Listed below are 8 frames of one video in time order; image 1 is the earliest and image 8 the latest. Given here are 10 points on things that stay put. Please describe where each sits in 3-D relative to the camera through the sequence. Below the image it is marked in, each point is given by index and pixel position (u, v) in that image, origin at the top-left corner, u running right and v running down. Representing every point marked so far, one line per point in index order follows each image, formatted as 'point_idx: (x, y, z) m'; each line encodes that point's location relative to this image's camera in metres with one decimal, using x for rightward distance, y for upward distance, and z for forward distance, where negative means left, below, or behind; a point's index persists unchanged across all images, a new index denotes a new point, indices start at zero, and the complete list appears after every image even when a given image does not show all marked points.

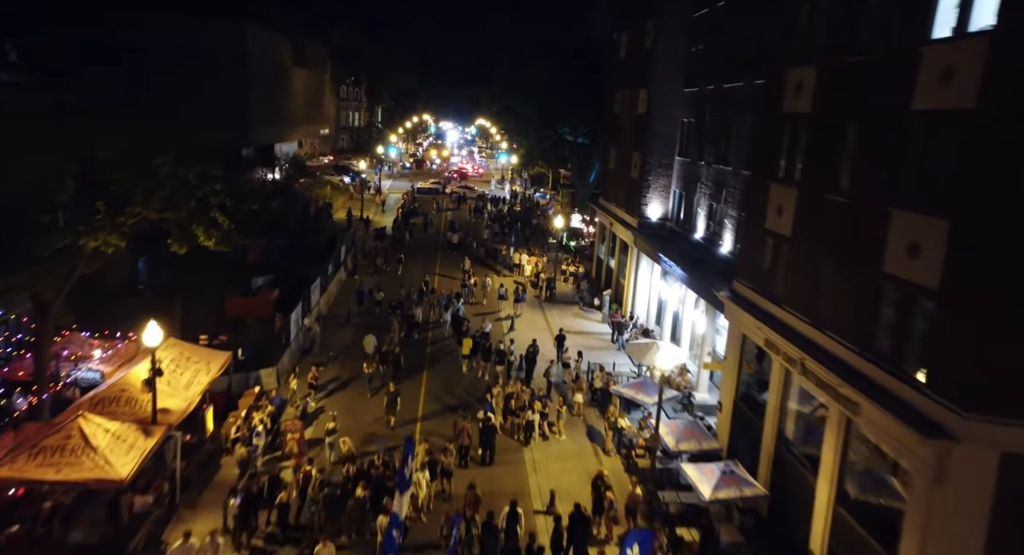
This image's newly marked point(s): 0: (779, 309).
0: (+5.7, -0.7, +15.3) m
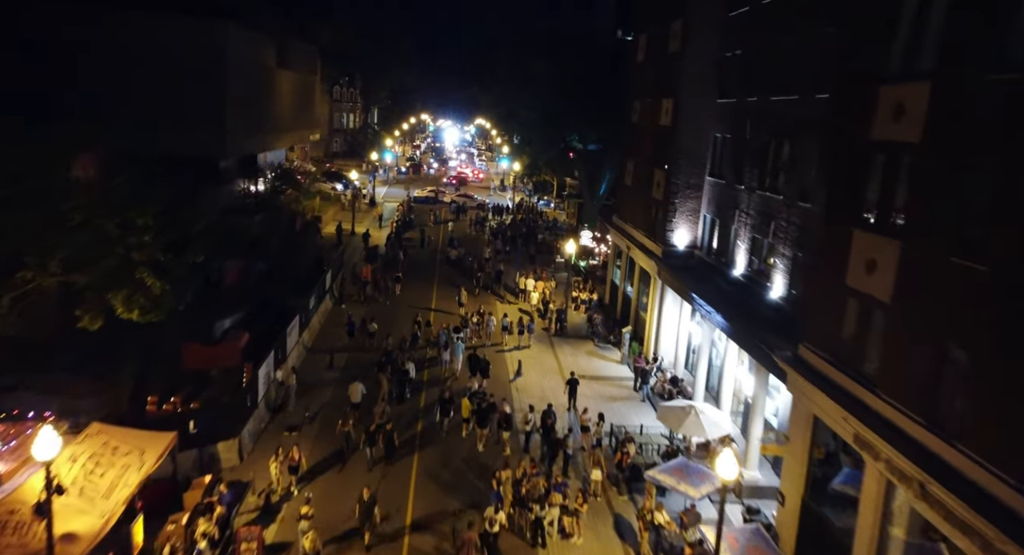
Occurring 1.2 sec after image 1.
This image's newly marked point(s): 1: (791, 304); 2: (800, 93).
0: (+5.9, -2.0, +11.8) m
1: (+6.7, -0.6, +17.5) m
2: (+7.0, +4.5, +17.7) m
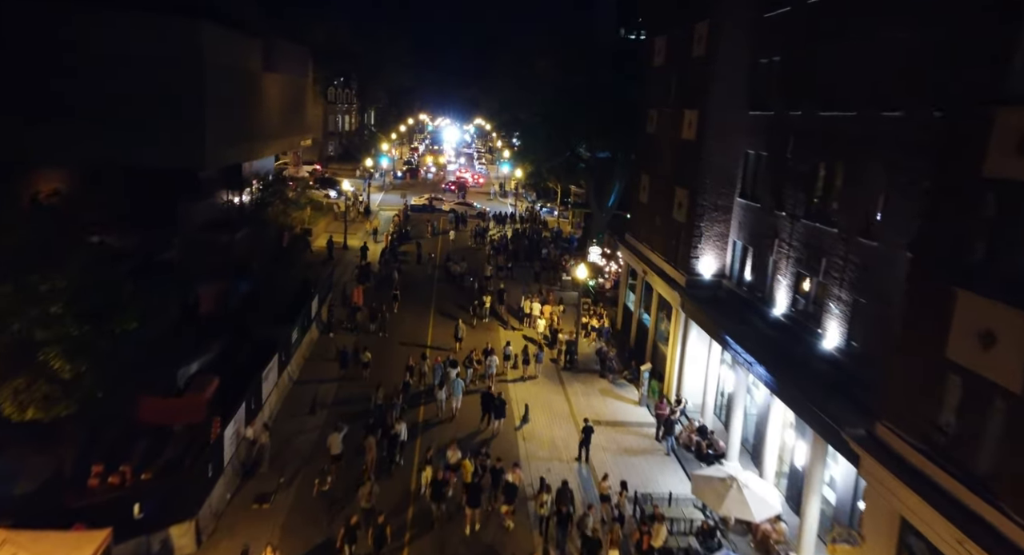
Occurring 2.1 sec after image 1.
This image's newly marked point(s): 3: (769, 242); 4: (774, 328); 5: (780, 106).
0: (+6.1, -3.0, +9.2) m
1: (+6.9, -1.6, +14.8) m
2: (+7.2, +3.5, +15.0) m
3: (+6.8, +0.9, +19.0) m
4: (+6.5, -1.3, +17.9) m
5: (+7.0, +4.5, +19.0) m
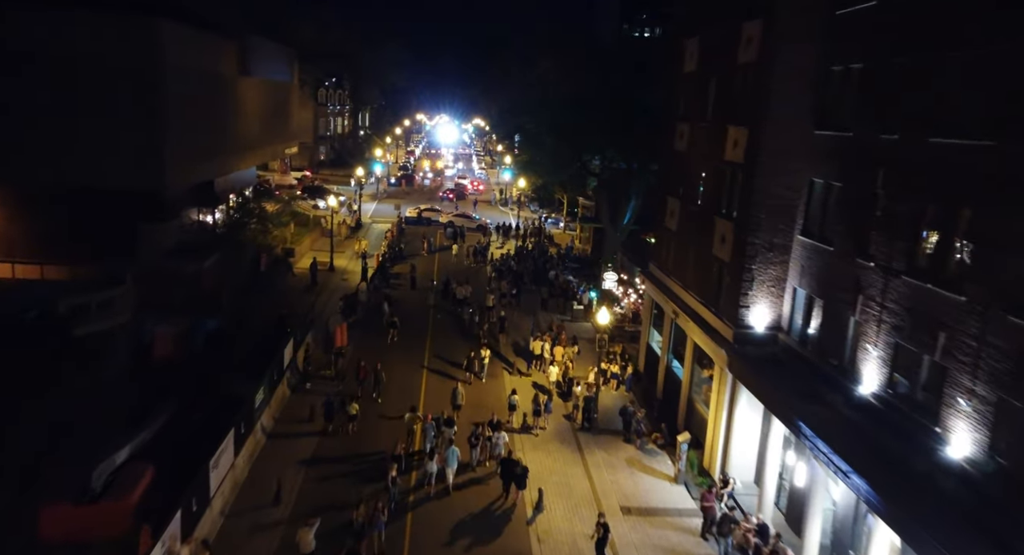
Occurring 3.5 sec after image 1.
0: (+6.4, -4.4, +5.2) m
1: (+7.2, -3.0, +10.9) m
2: (+7.5, +2.1, +11.0) m
3: (+7.0, -0.4, +15.1) m
4: (+6.8, -2.6, +14.0) m
5: (+7.3, +3.2, +15.1) m
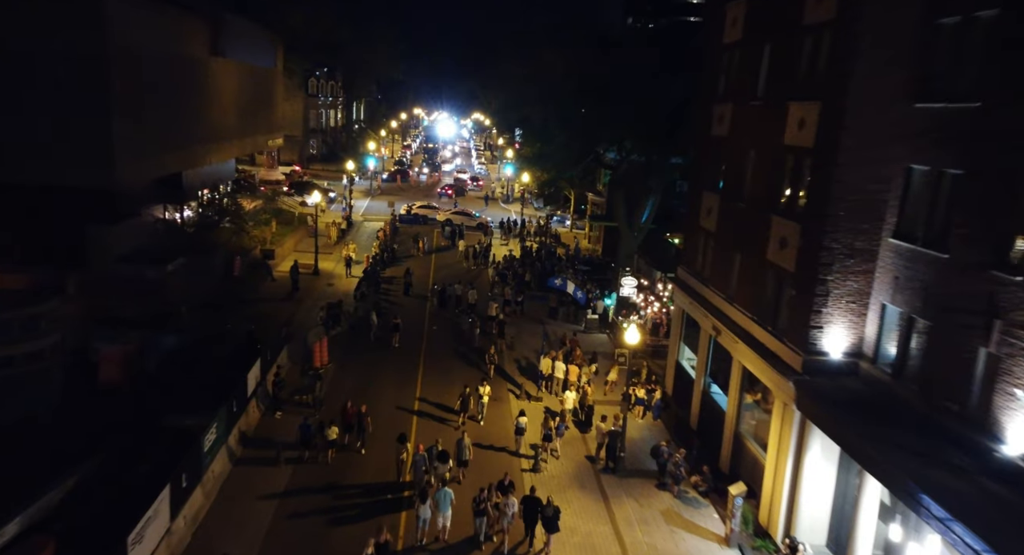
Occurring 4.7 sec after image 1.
0: (+6.7, -4.7, +1.5) m
1: (+7.4, -3.3, +7.1) m
2: (+7.7, +1.8, +7.3) m
3: (+7.3, -0.7, +11.3) m
4: (+7.0, -2.9, +10.2) m
5: (+7.6, +2.9, +11.3) m
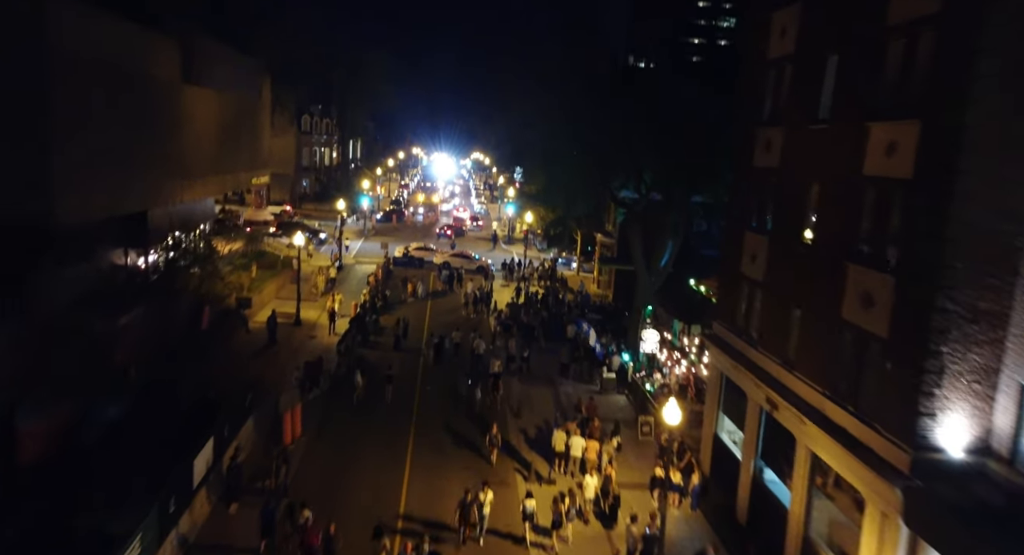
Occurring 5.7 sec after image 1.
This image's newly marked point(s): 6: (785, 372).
0: (+6.9, -5.0, -2.3) m
1: (+7.6, -4.0, +3.4) m
2: (+7.9, +1.1, +3.8) m
3: (+7.5, -1.6, +7.8) m
4: (+7.2, -3.7, +6.5) m
5: (+7.7, +2.0, +7.9) m
6: (+5.8, -2.0, +15.8) m
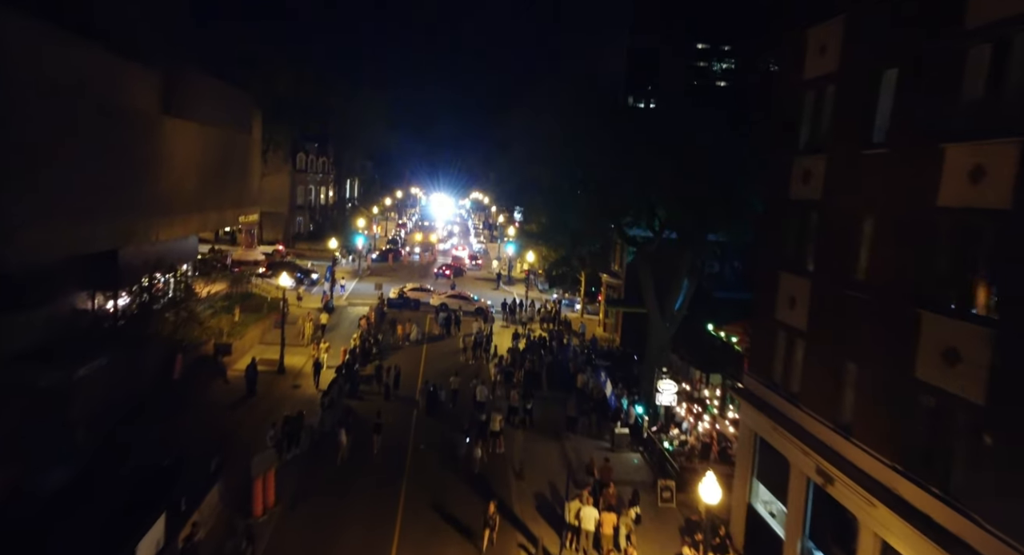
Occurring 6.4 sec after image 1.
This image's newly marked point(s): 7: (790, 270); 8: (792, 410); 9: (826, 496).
0: (+7.0, -5.0, -4.8) m
1: (+7.8, -4.2, +0.9) m
2: (+8.0, +0.9, +1.7) m
3: (+7.6, -2.1, +5.4) m
4: (+7.3, -4.1, +4.1) m
5: (+7.8, +1.5, +5.8) m
6: (+5.9, -2.9, +13.4) m
7: (+6.2, +0.2, +16.1) m
8: (+5.9, -2.8, +15.4) m
9: (+5.9, -4.1, +13.6) m
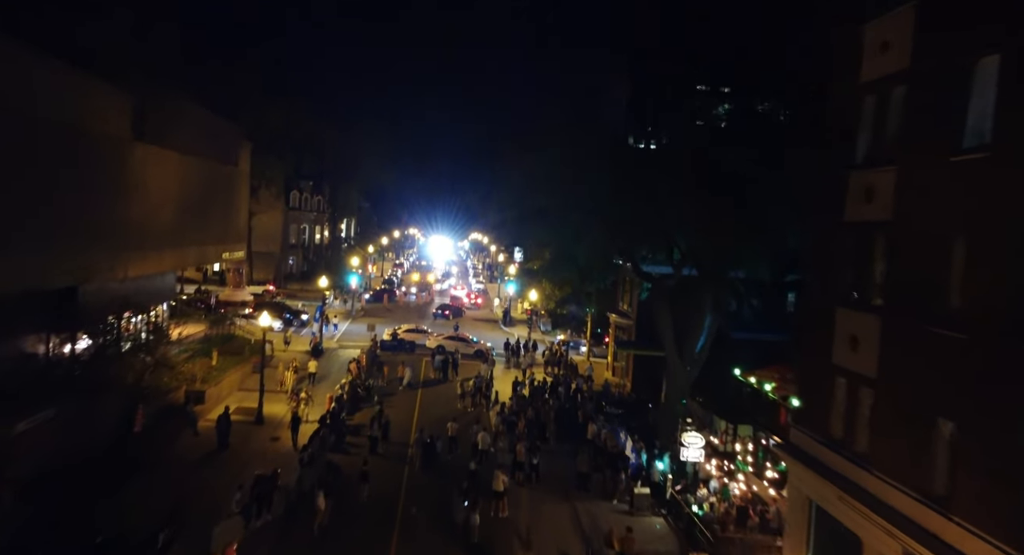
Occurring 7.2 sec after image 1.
0: (+7.2, -4.4, -7.6) m
1: (+7.9, -4.0, -1.8) m
2: (+8.2, +1.0, -0.8) m
3: (+7.8, -2.1, +2.8) m
4: (+7.5, -4.1, +1.3) m
5: (+8.0, +1.4, +3.3) m
6: (+6.1, -3.4, +10.7) m
7: (+6.3, -0.5, +13.5) m
8: (+6.0, -3.4, +12.7) m
9: (+6.1, -4.7, +10.8) m
